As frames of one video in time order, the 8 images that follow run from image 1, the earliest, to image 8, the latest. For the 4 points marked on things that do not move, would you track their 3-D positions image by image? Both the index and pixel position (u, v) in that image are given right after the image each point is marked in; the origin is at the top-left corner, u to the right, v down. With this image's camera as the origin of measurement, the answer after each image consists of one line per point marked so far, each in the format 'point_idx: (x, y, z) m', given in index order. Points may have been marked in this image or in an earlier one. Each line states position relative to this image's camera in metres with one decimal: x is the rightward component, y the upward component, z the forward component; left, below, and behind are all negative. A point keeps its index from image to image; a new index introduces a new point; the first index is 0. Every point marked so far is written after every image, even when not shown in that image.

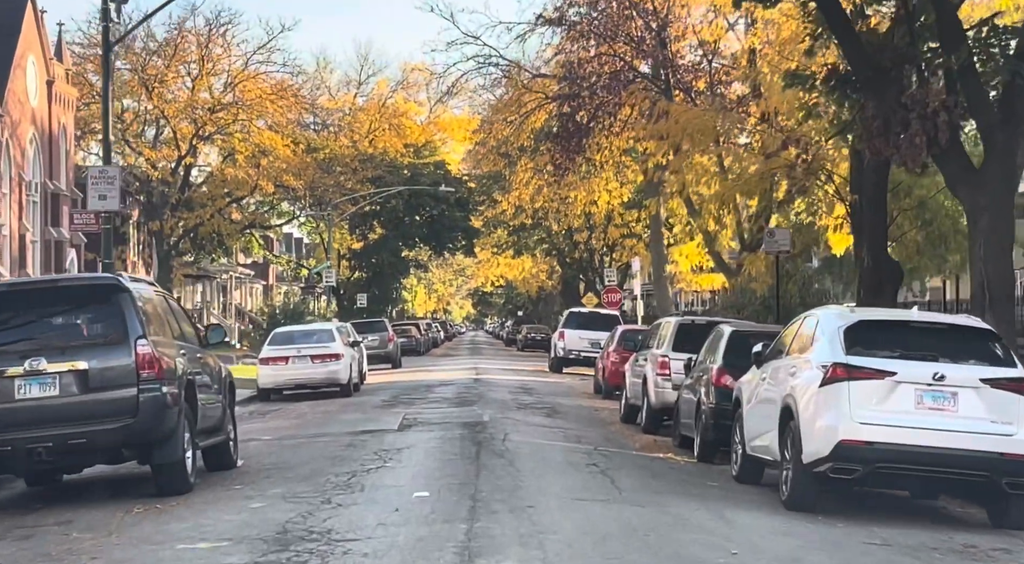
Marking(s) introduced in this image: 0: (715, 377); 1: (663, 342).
0: (+2.0, -0.9, +14.3) m
1: (+2.0, -0.8, +19.4) m
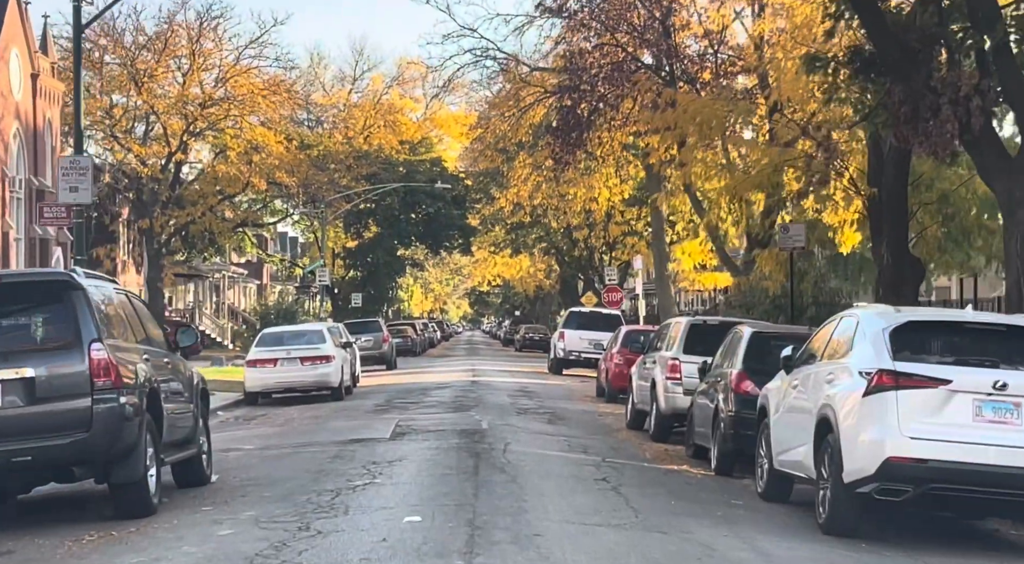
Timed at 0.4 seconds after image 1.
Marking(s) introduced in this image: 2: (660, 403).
0: (+2.0, -0.9, +13.1) m
1: (+2.0, -0.8, +18.3) m
2: (+1.8, -1.4, +17.7) m
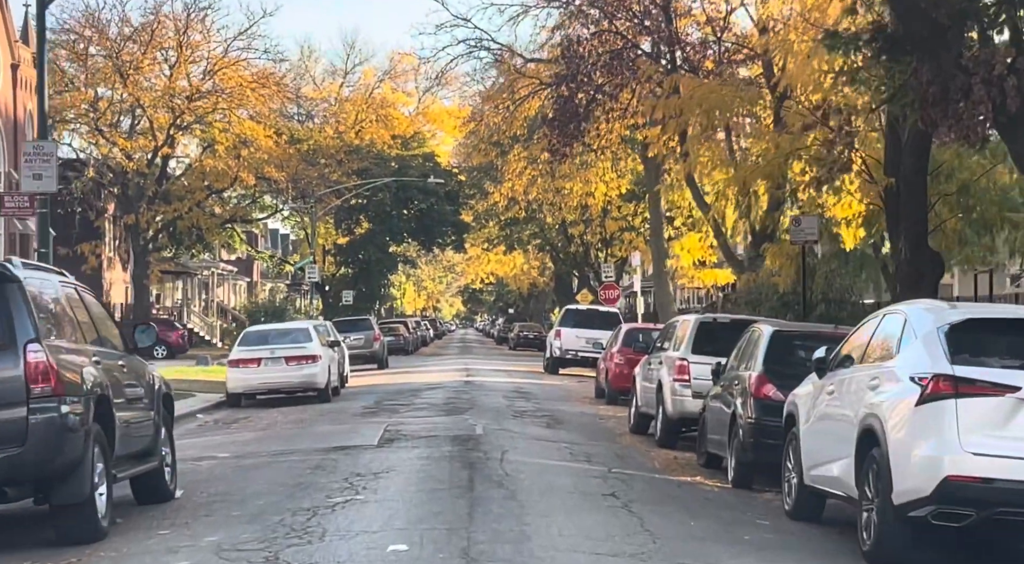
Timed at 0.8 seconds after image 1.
0: (+2.0, -0.9, +12.0) m
1: (+1.9, -0.7, +17.1) m
2: (+1.7, -1.4, +16.5) m
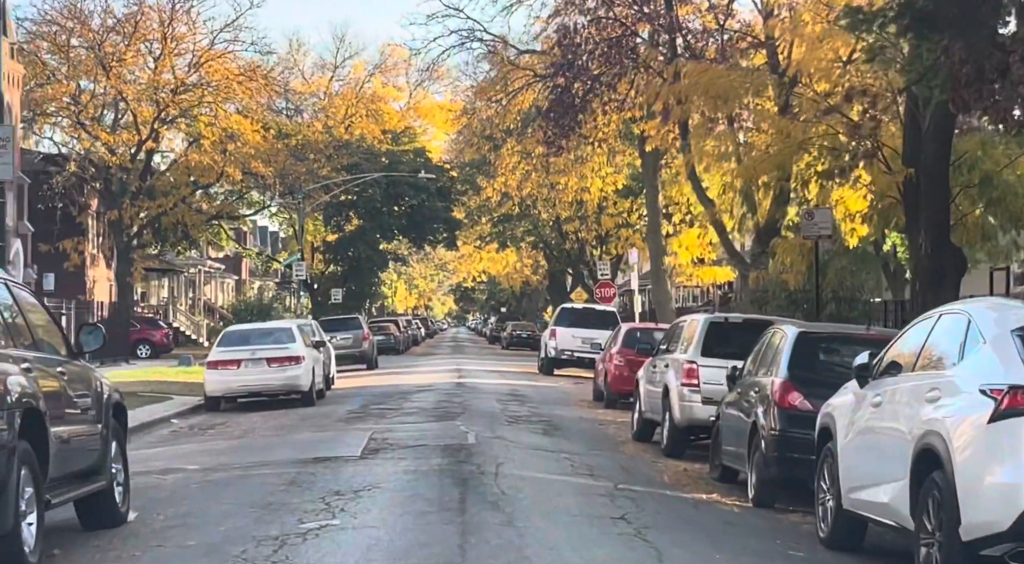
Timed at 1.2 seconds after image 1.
0: (+1.9, -0.8, +10.8) m
1: (+1.9, -0.7, +15.9) m
2: (+1.7, -1.4, +15.3) m
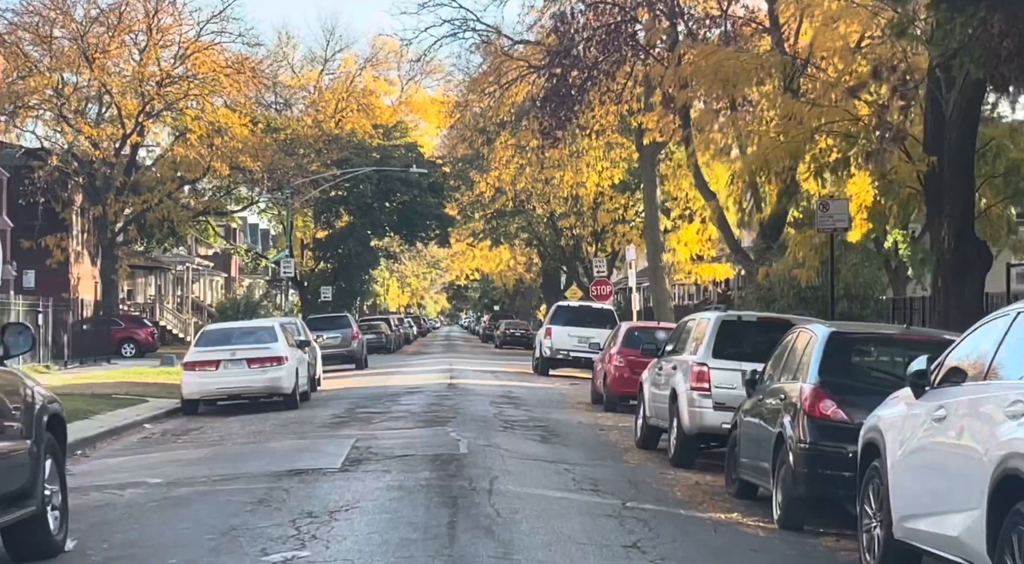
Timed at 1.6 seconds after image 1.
0: (+1.9, -0.8, +9.6) m
1: (+1.8, -0.6, +14.7) m
2: (+1.6, -1.3, +14.1) m
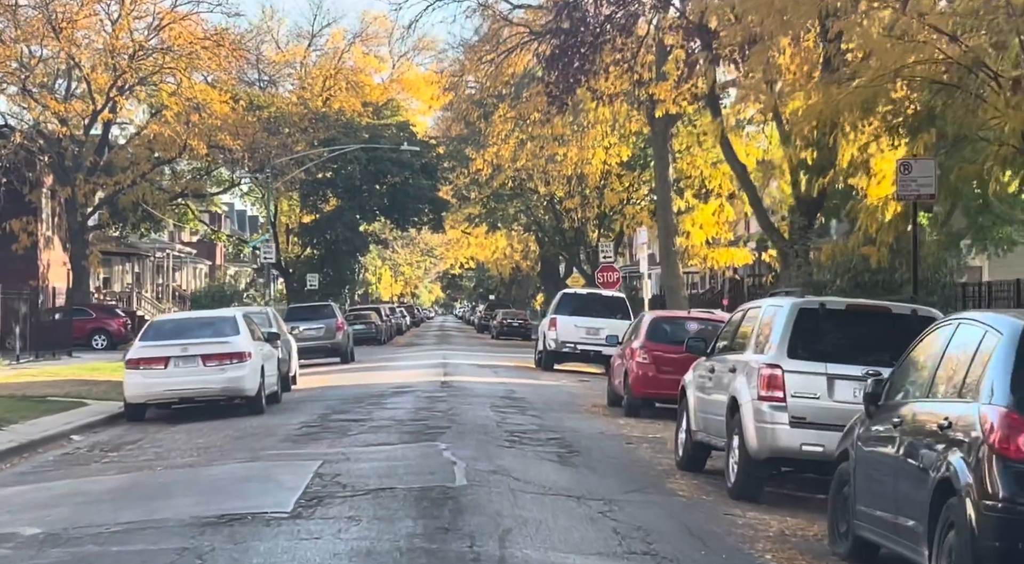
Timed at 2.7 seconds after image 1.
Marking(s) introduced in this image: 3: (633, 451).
0: (+2.0, -0.6, +6.2) m
1: (+1.9, -0.4, +11.3) m
2: (+1.7, -1.1, +10.7) m
3: (+1.2, -1.6, +13.8) m
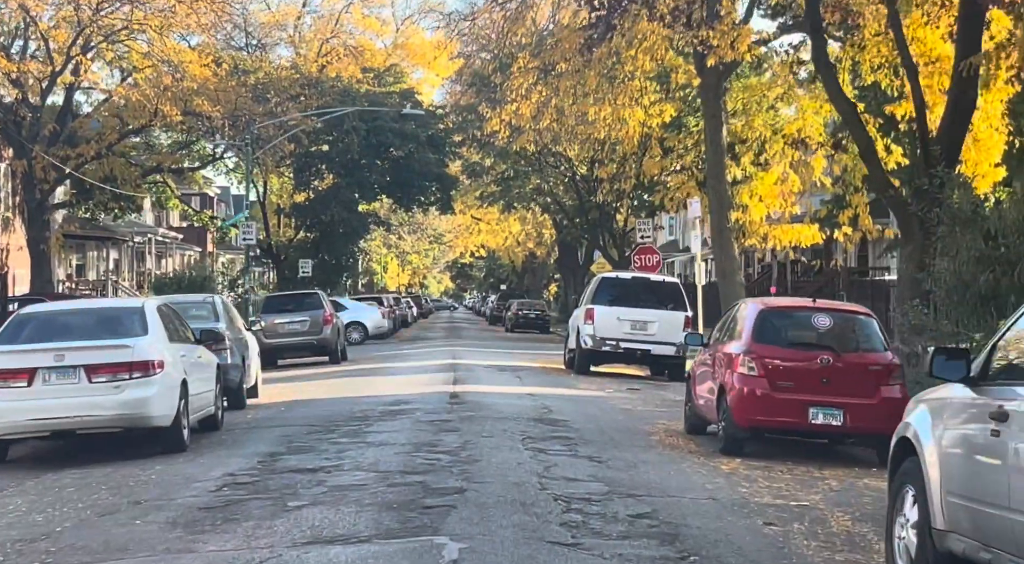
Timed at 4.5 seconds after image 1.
0: (+2.3, -0.5, +0.1) m
1: (+2.2, -0.3, +5.2) m
2: (+2.0, -1.0, +4.6) m
3: (+1.5, -1.4, +7.6) m
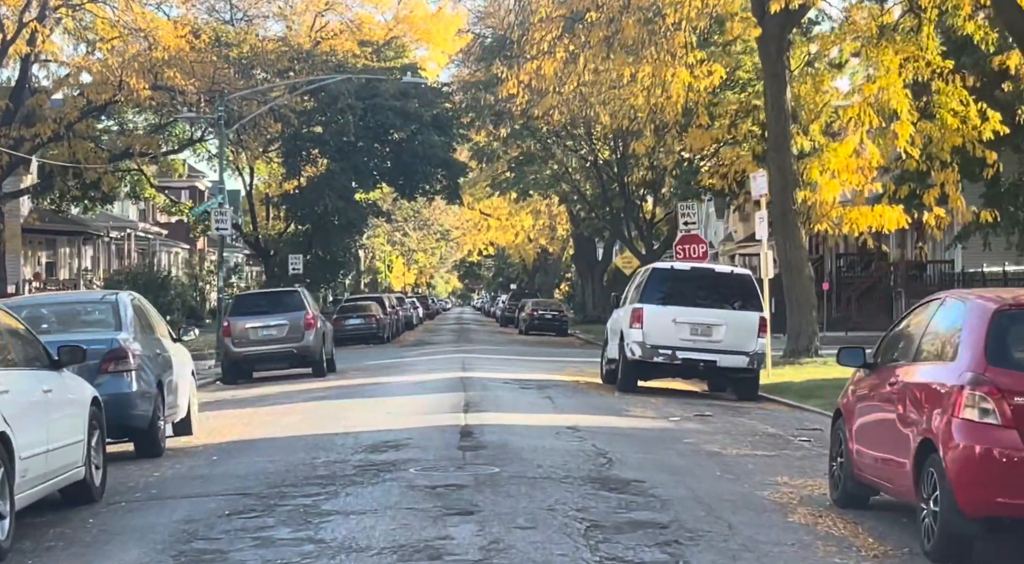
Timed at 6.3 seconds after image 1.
0: (+2.5, -0.4, -5.3) m
1: (+2.5, -0.2, -0.2) m
2: (+2.3, -0.9, -0.8) m
3: (+1.7, -1.3, +2.2) m
